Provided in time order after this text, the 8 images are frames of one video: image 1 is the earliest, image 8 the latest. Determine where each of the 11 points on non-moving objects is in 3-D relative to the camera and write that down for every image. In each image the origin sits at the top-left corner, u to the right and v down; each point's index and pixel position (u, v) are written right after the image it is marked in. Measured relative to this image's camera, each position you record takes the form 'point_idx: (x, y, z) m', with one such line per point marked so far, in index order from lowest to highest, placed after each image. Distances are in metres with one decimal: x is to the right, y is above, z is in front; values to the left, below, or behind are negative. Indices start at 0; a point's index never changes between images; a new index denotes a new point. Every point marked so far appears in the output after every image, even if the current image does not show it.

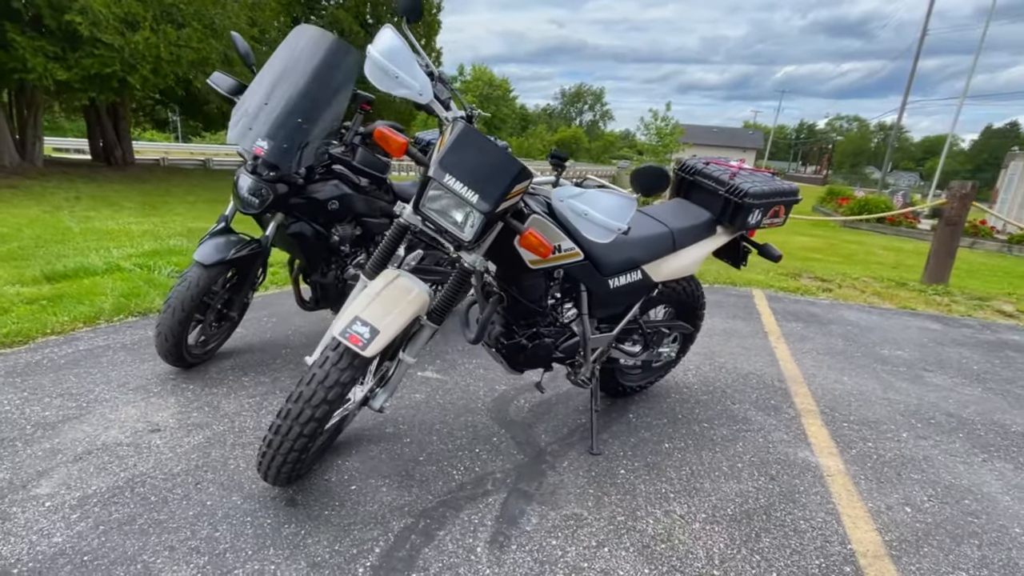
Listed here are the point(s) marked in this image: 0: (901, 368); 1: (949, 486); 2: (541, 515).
0: (+2.9, -0.6, +4.2) m
1: (+2.0, -0.9, +2.5) m
2: (+0.1, -0.8, +2.1) m
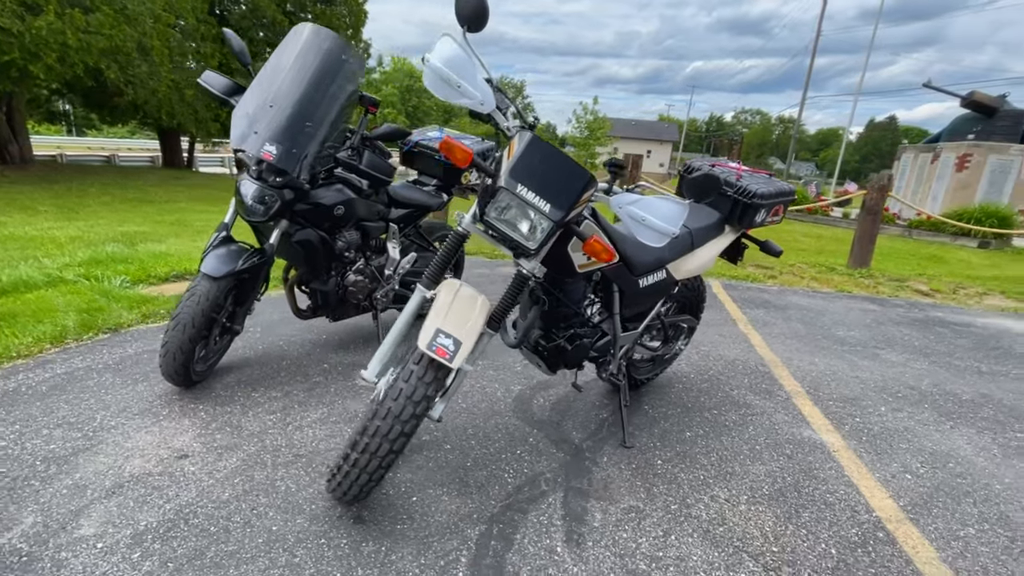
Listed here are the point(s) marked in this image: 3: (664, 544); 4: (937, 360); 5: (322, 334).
0: (+2.8, -0.5, +4.6) m
1: (+2.2, -0.8, +2.9) m
2: (+0.4, -0.9, +2.2) m
3: (+0.5, -0.9, +2.0) m
4: (+3.3, -0.6, +4.4) m
5: (-1.3, -0.3, +3.8) m
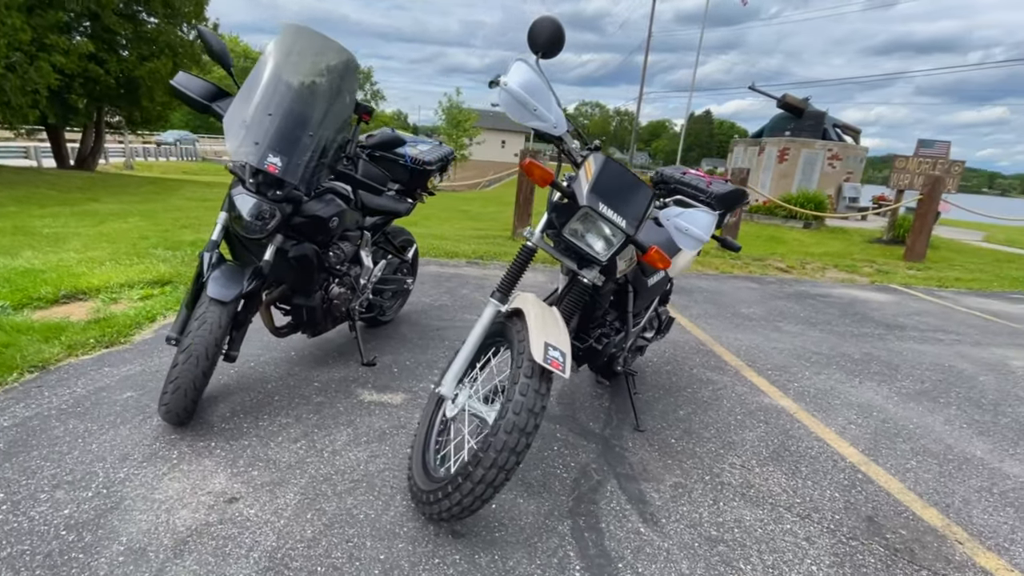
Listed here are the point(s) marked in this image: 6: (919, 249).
0: (+2.4, -0.3, +5.4) m
1: (+2.2, -0.7, +3.5) m
2: (+0.6, -0.9, +2.4) m
3: (+0.9, -0.9, +2.3) m
4: (+2.9, -0.4, +5.3) m
5: (-1.4, -0.4, +3.6) m
6: (+7.3, +0.7, +10.0) m
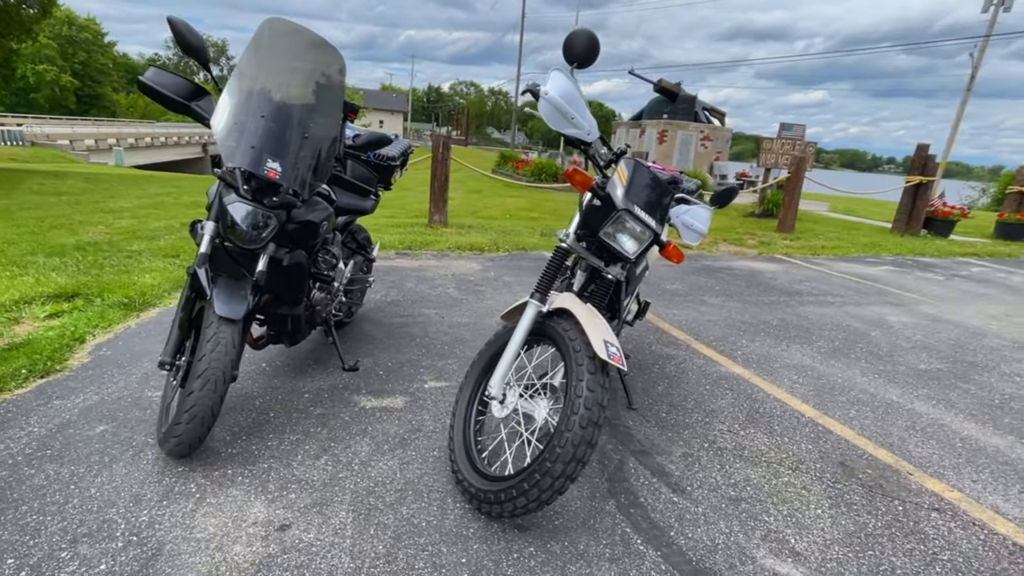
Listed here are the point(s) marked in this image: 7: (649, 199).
0: (+1.9, -0.1, +5.9) m
1: (+2.1, -0.6, +4.1) m
2: (+0.8, -0.8, +2.7) m
3: (+1.0, -0.9, +2.6) m
4: (+2.4, -0.1, +5.9) m
5: (-1.5, -0.4, +3.4) m
6: (+5.6, +1.3, +11.4) m
7: (+0.5, +0.4, +2.2) m
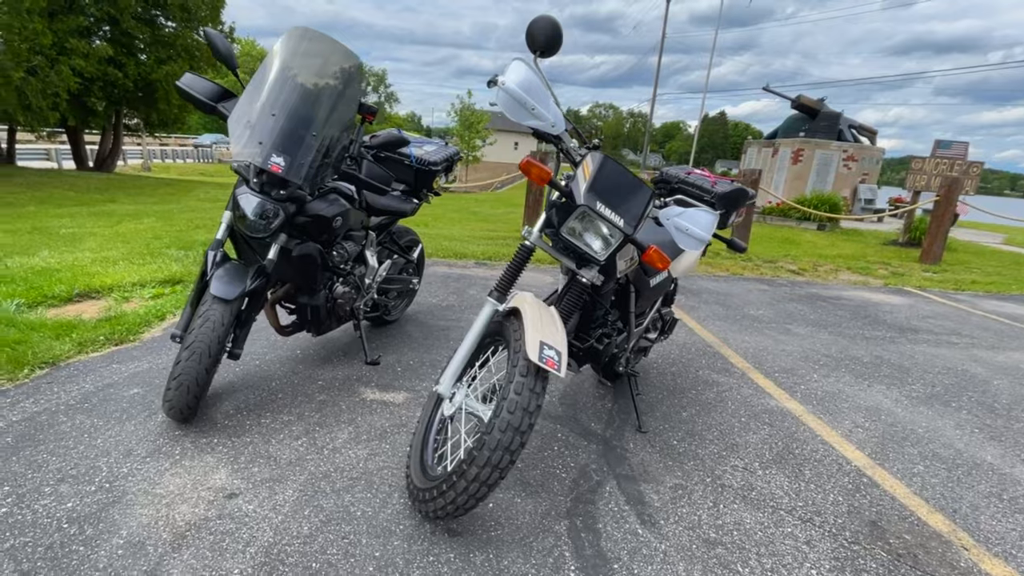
0: (+2.5, -0.3, +5.3) m
1: (+2.2, -0.7, +3.5) m
2: (+0.6, -0.9, +2.4) m
3: (+0.8, -0.9, +2.3) m
4: (+3.0, -0.4, +5.2) m
5: (-1.4, -0.4, +3.6) m
6: (+7.5, +0.6, +9.9) m
7: (+0.4, +0.3, +2.1) m
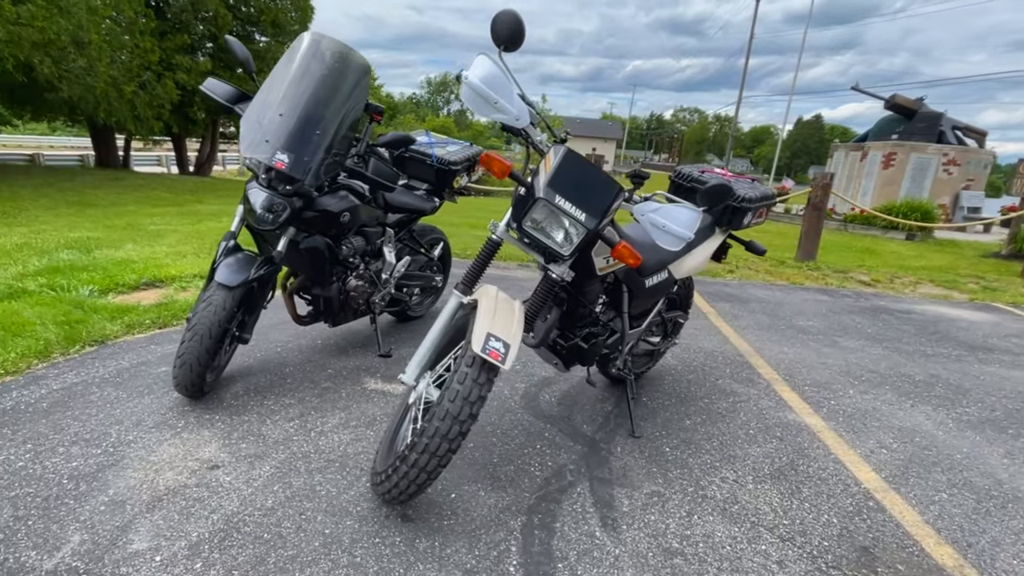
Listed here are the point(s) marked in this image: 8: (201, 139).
0: (+2.7, -0.4, +5.0) m
1: (+2.2, -0.8, +3.2) m
2: (+0.5, -0.9, +2.3) m
3: (+0.7, -0.9, +2.2) m
4: (+3.2, -0.5, +4.8) m
5: (-1.3, -0.3, +3.8) m
6: (+8.3, +0.4, +8.8) m
7: (+0.3, +0.4, +2.0) m
8: (-10.9, +5.2, +19.6) m
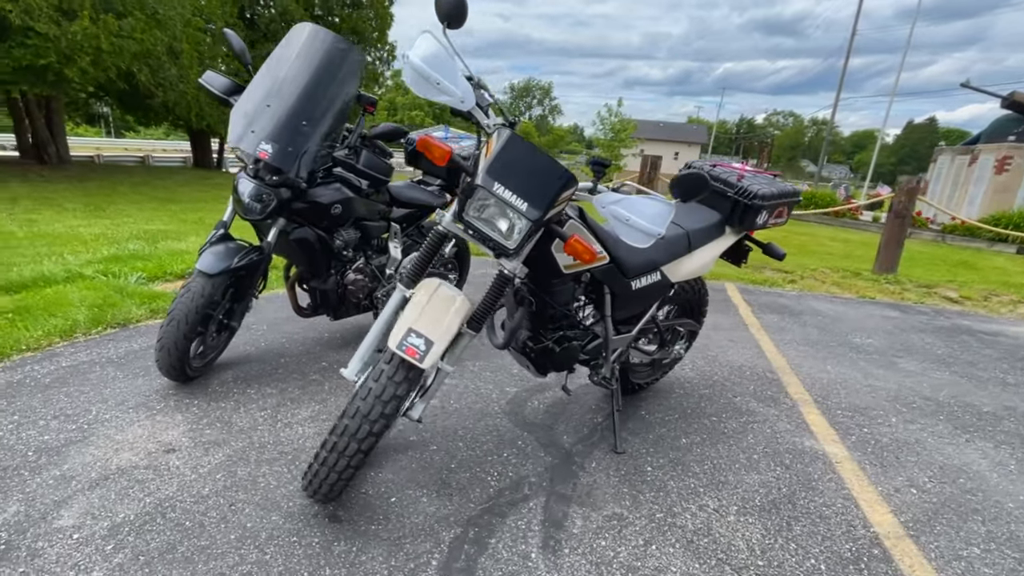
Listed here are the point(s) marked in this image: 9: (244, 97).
0: (+2.9, -0.5, +4.4) m
1: (+2.1, -0.9, +2.7) m
2: (+0.3, -0.9, +2.1) m
3: (+0.5, -0.9, +1.9) m
4: (+3.4, -0.6, +4.2) m
5: (-1.3, -0.3, +3.8) m
6: (+9.0, 0.0, +7.5) m
7: (+0.1, +0.4, +1.9) m
8: (-8.4, +5.4, +20.8) m
9: (-1.4, +1.0, +3.0) m
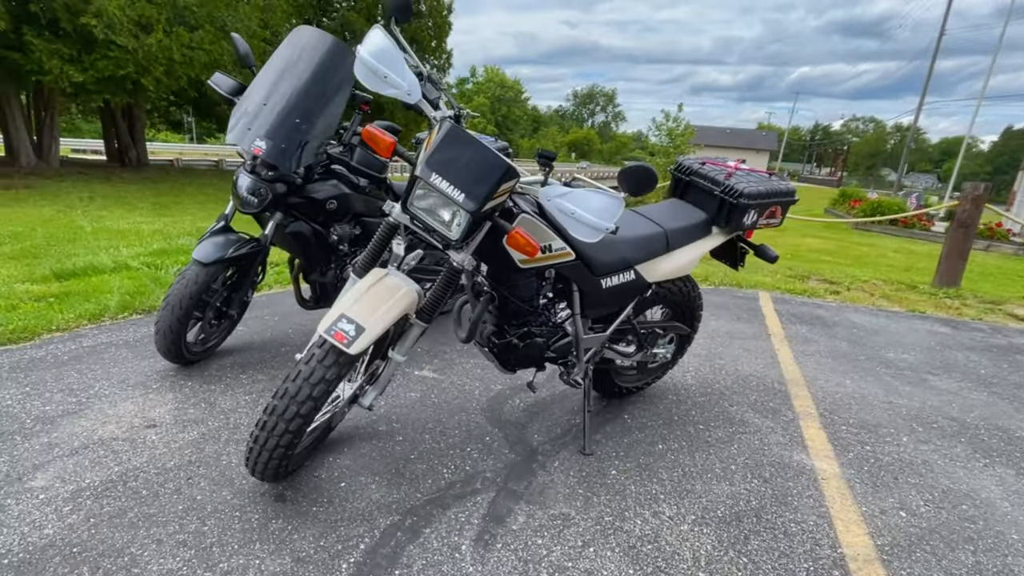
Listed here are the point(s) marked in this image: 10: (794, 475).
0: (+2.9, -0.6, +4.1) m
1: (+2.0, -0.9, +2.5) m
2: (+0.1, -0.8, +2.1) m
3: (+0.2, -0.9, +1.9) m
4: (+3.4, -0.7, +3.8) m
5: (-1.3, -0.3, +4.0) m
6: (+9.3, -0.3, +6.5) m
7: (-0.1, +0.4, +1.9) m
8: (-6.4, +5.4, +21.7) m
9: (-1.4, +1.1, +3.1) m
10: (+1.3, -0.8, +2.5) m
